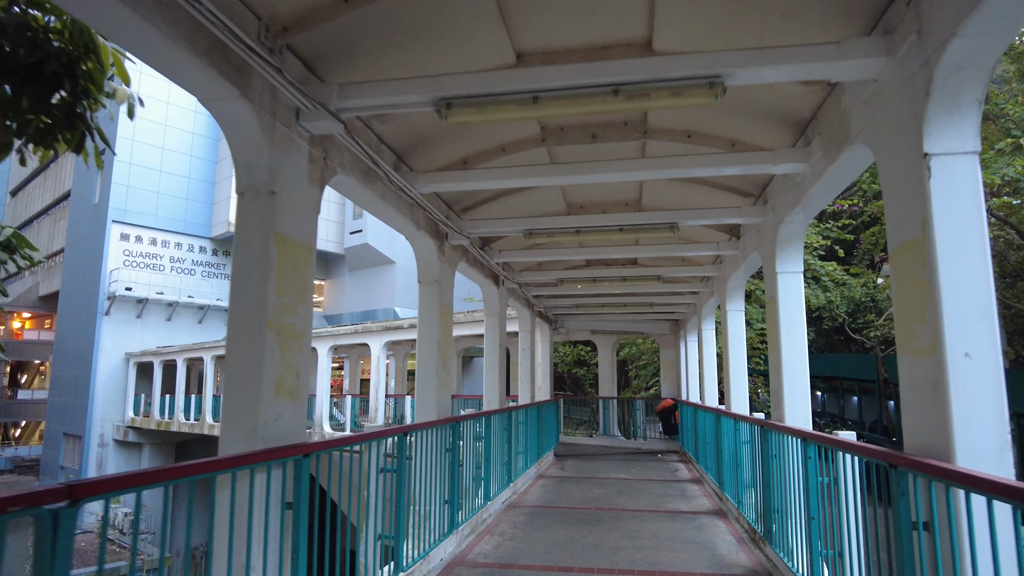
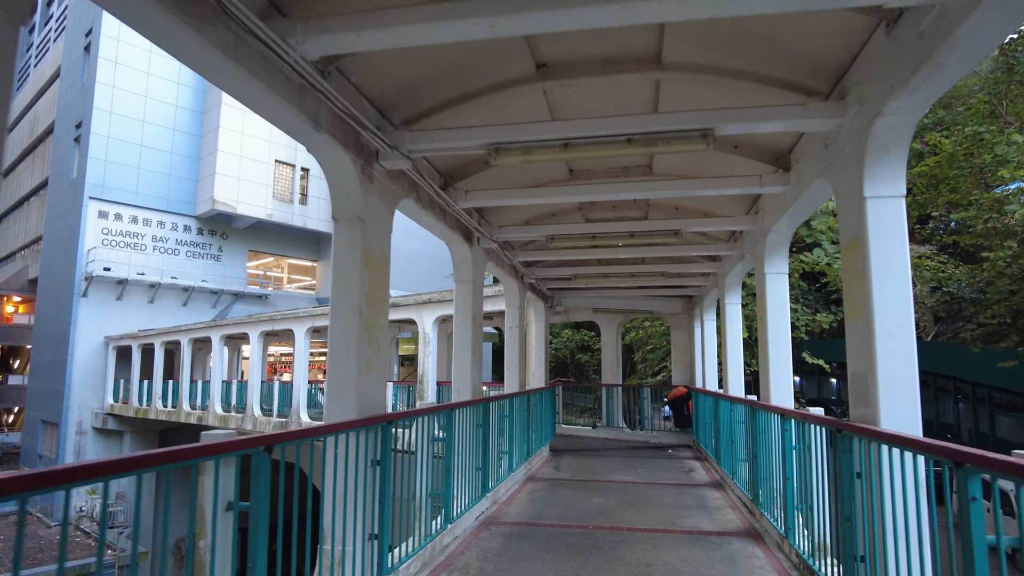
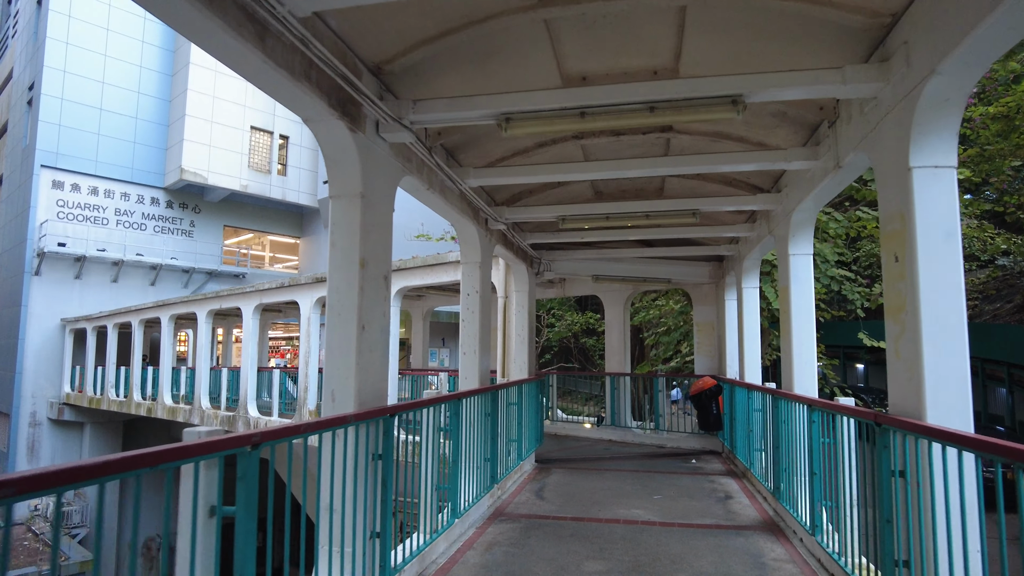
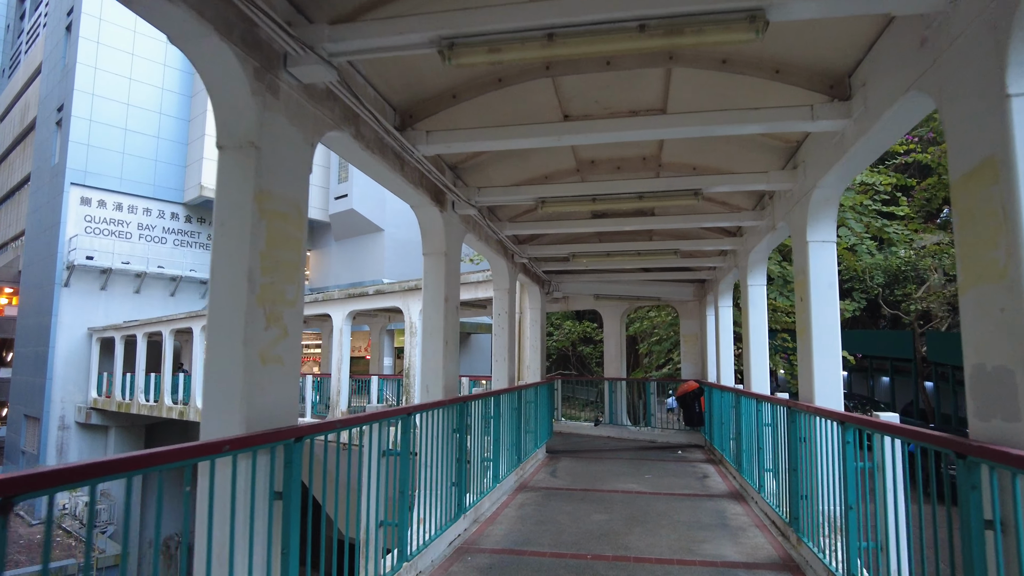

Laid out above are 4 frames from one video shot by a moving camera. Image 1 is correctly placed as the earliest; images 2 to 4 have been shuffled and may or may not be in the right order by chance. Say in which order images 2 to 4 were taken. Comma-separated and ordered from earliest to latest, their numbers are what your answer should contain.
2, 4, 3
